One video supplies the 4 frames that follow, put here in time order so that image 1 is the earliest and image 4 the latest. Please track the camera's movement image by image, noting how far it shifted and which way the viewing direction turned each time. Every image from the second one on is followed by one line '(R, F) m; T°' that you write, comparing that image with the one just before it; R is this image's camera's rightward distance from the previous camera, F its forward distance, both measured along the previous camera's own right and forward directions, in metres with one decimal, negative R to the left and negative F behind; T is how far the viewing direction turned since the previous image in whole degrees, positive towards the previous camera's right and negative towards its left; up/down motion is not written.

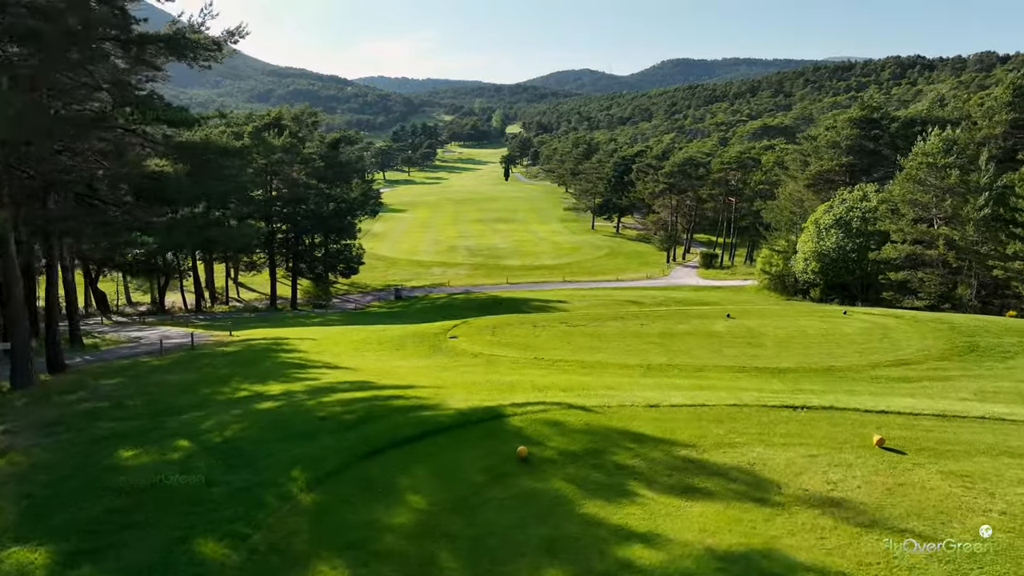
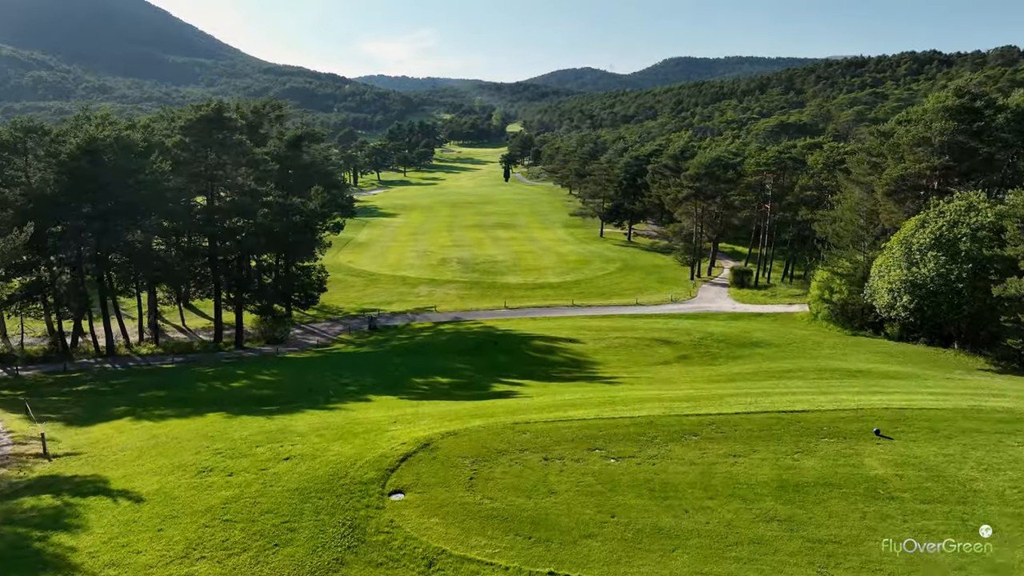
(+0.1, +8.4) m; 0°
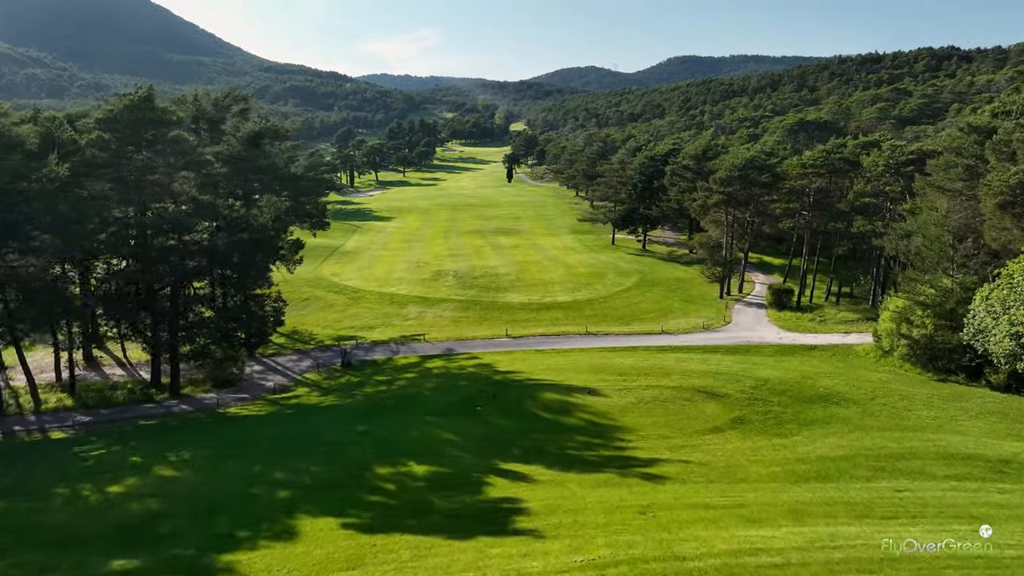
(0.0, +6.8) m; 0°
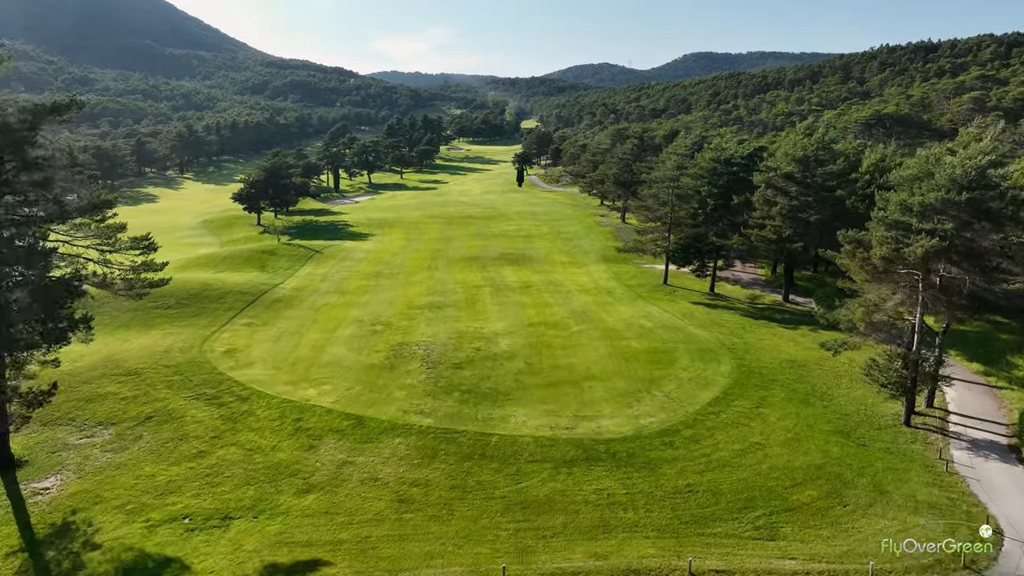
(+0.1, +21.6) m; -1°
